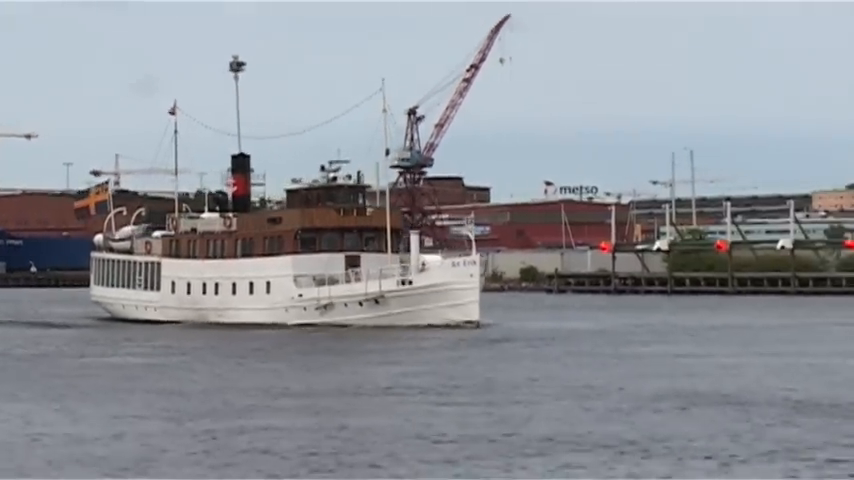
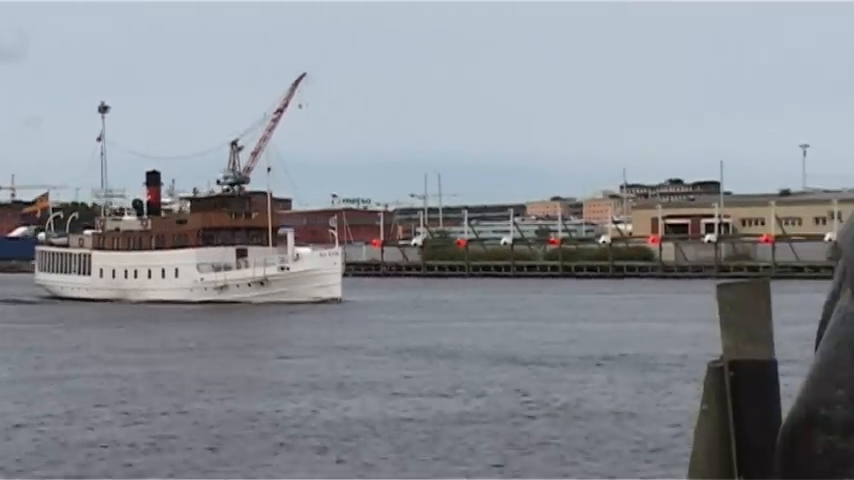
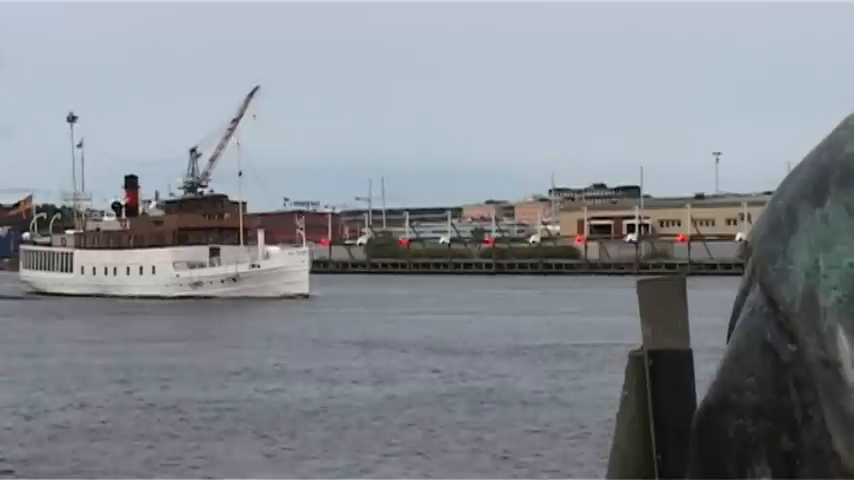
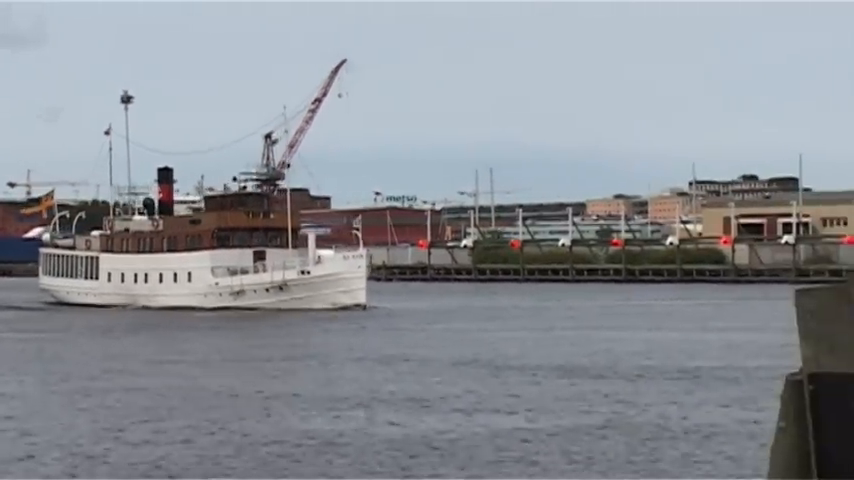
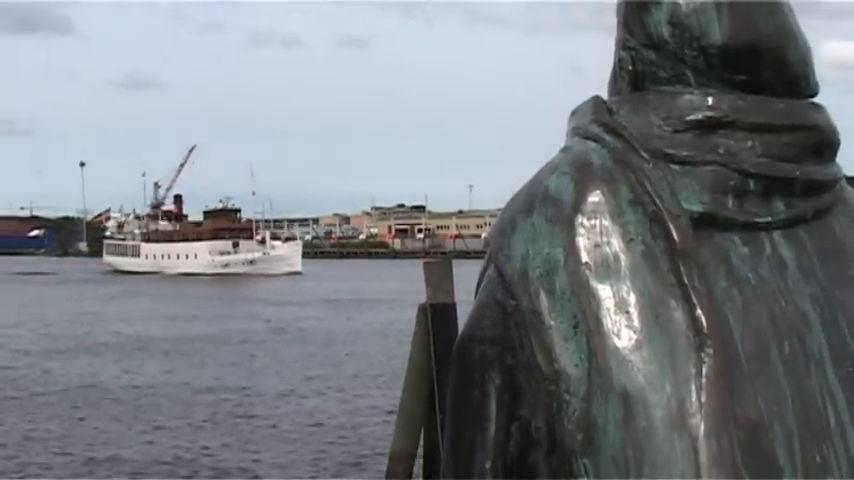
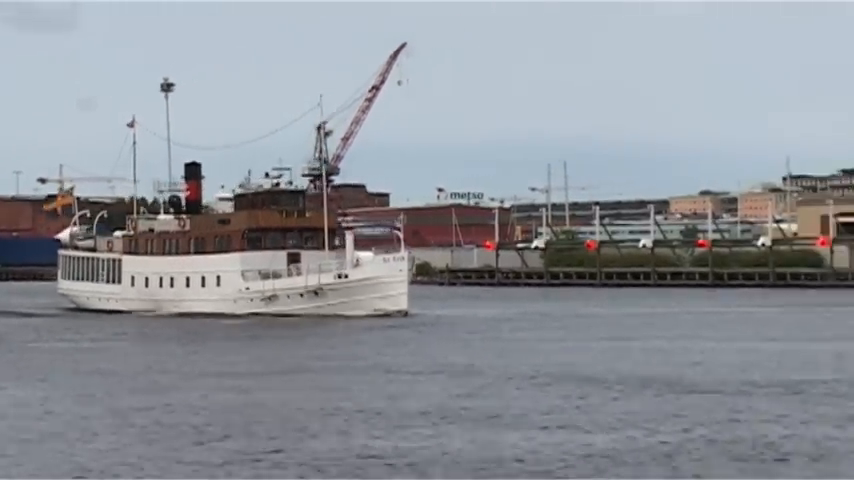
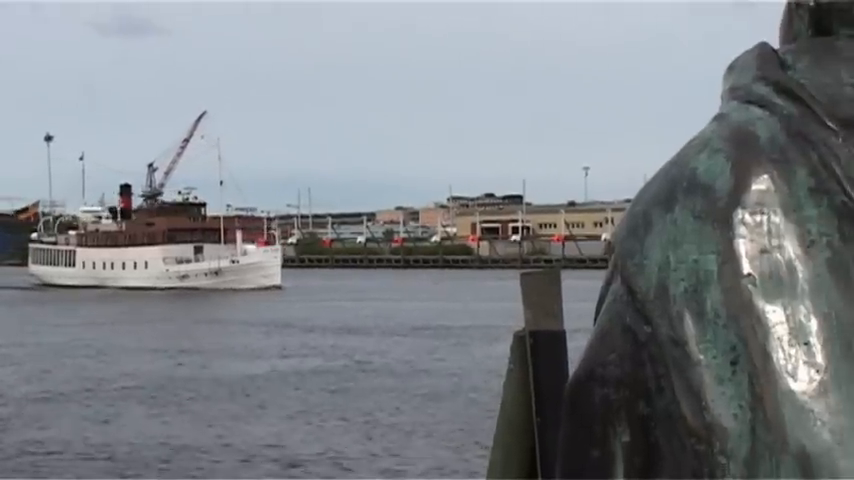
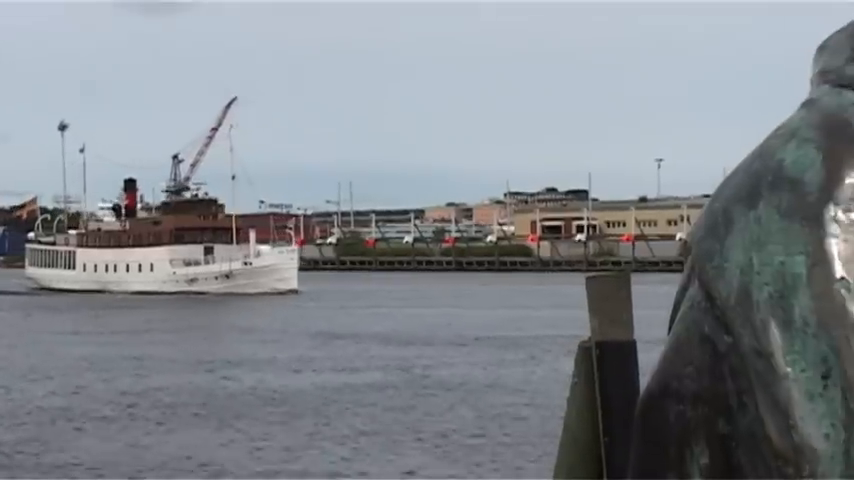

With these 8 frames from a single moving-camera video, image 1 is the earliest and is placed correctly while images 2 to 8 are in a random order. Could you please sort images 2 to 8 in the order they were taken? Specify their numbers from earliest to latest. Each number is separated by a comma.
6, 4, 2, 3, 8, 7, 5
